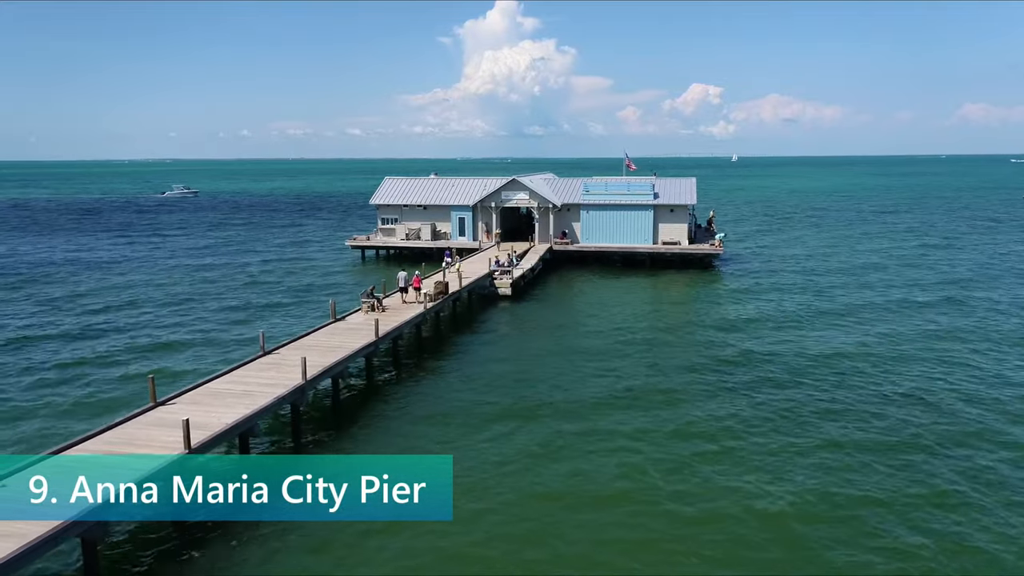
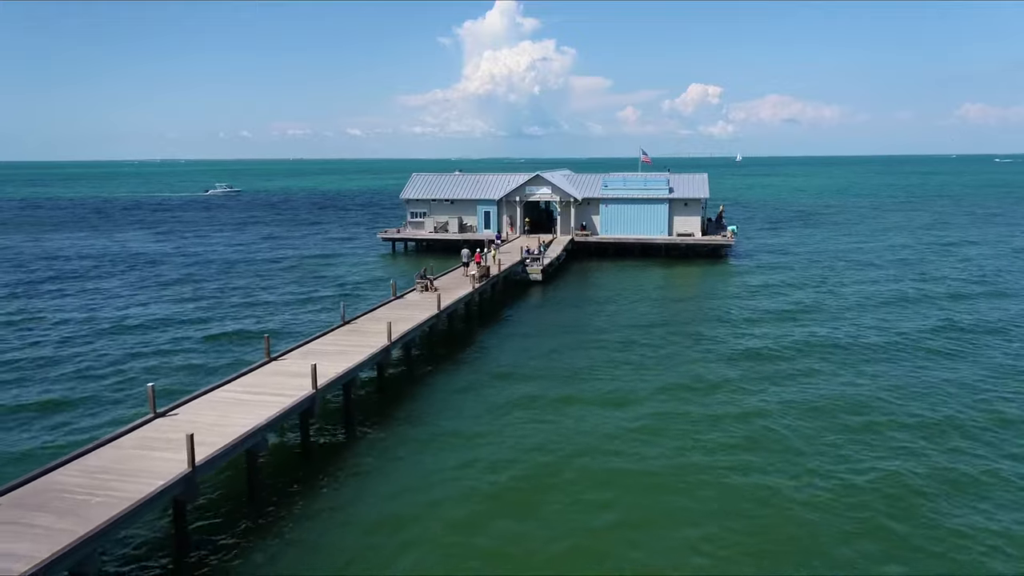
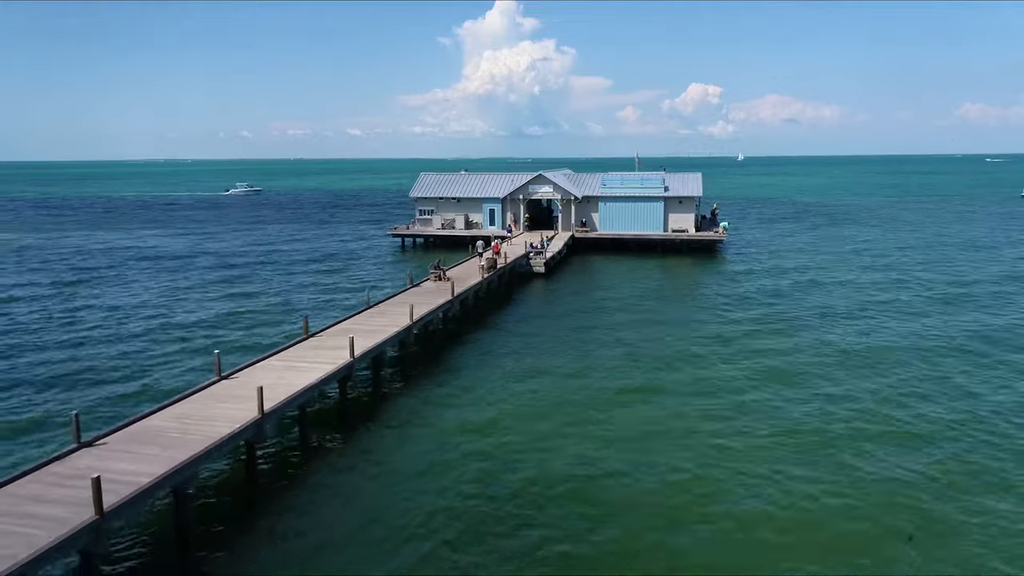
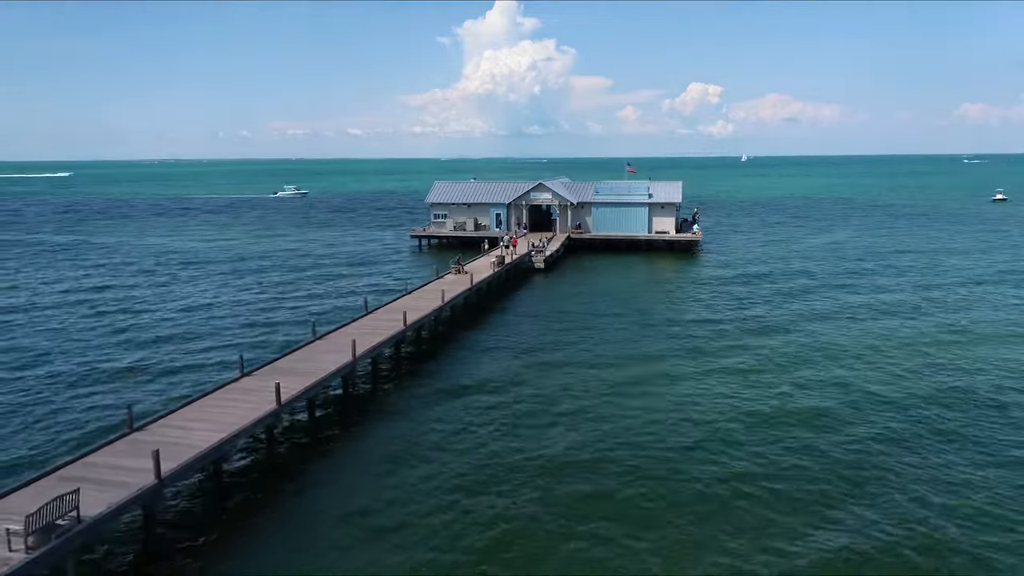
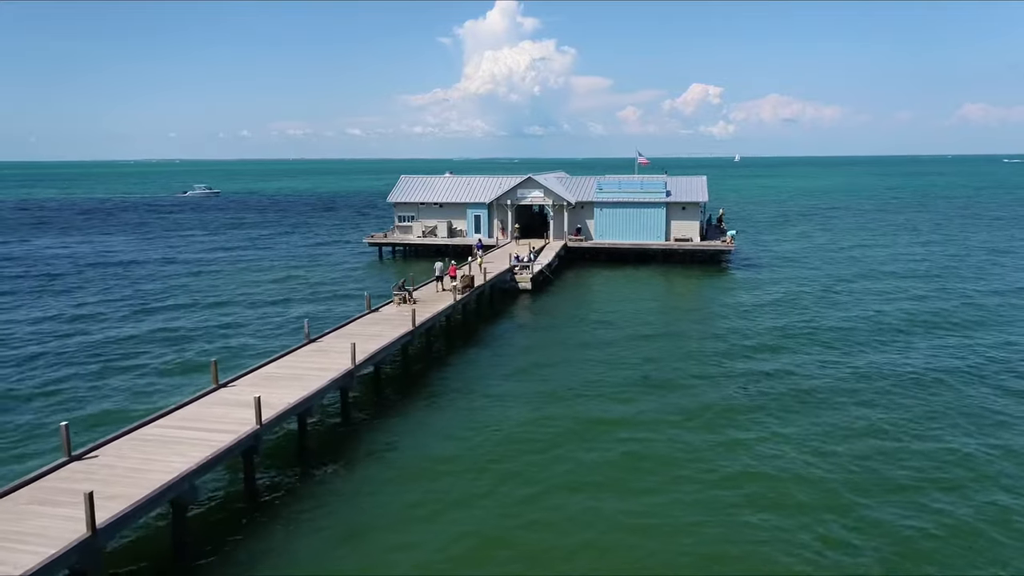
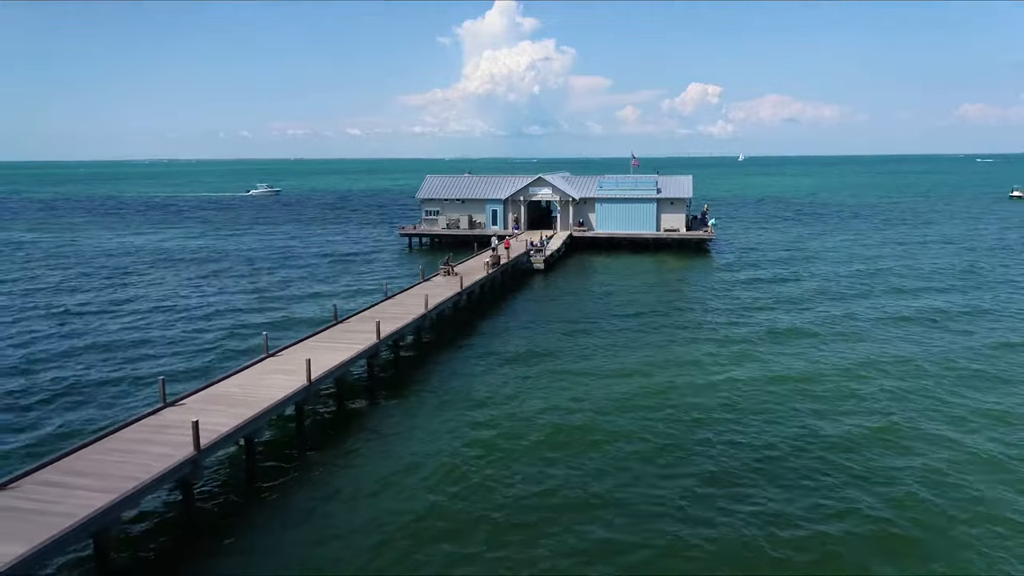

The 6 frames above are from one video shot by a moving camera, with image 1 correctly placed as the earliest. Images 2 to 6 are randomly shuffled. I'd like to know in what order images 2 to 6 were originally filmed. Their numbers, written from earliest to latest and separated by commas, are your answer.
5, 2, 3, 6, 4
